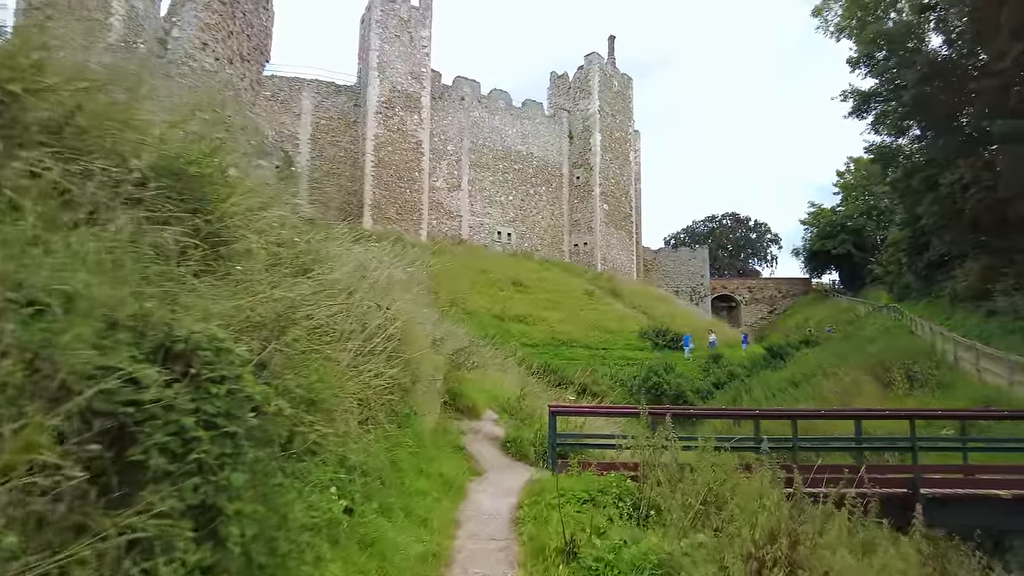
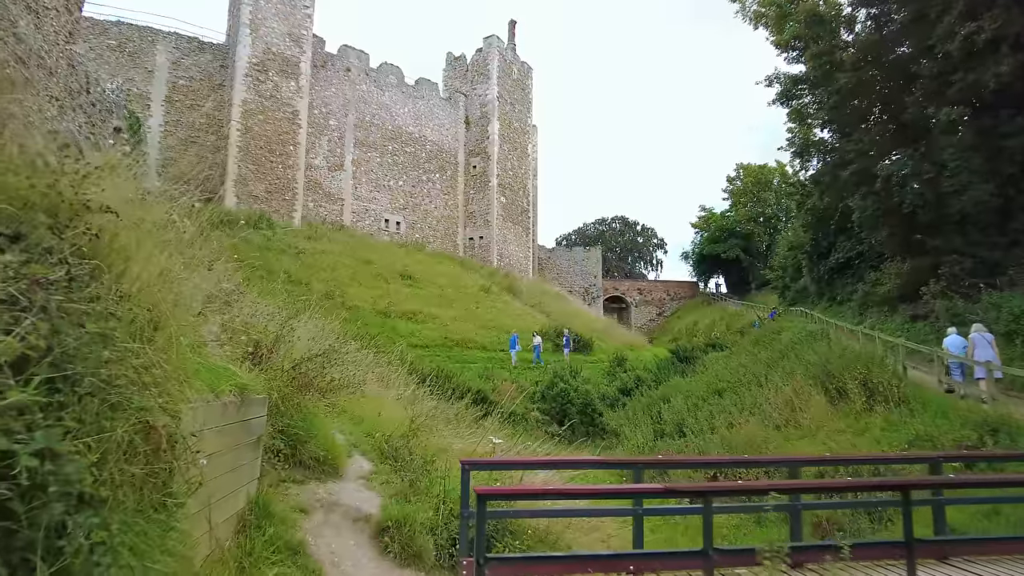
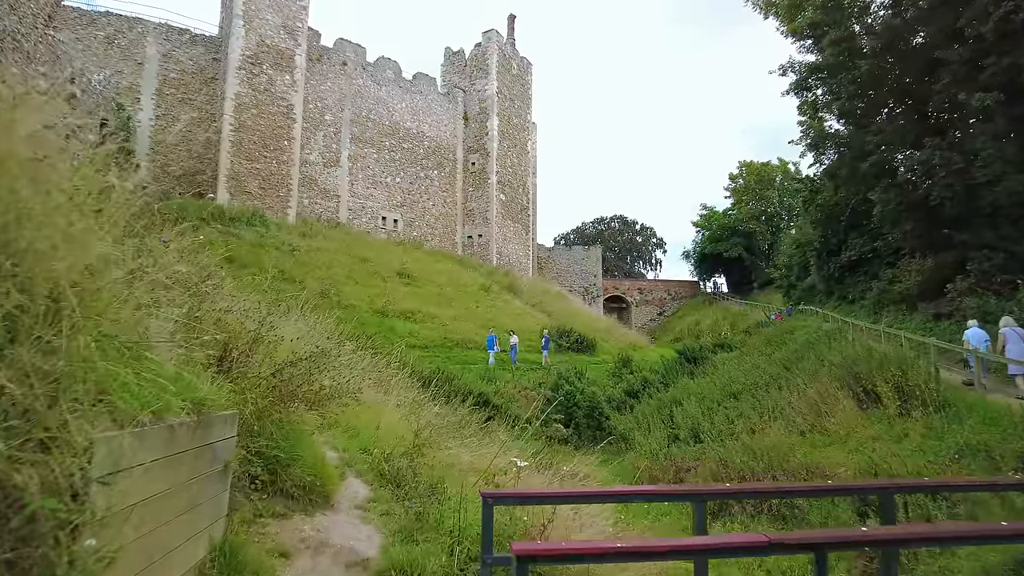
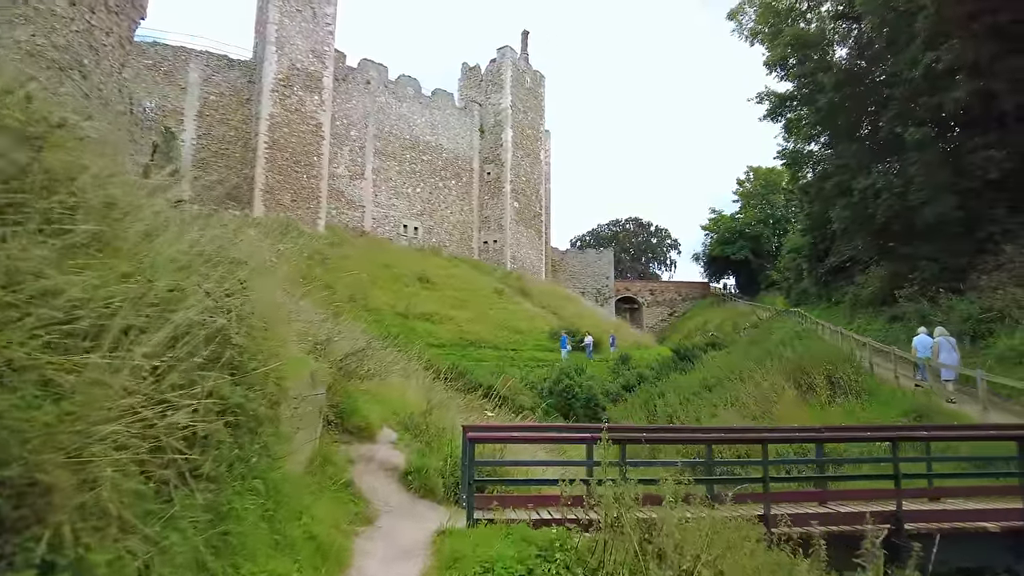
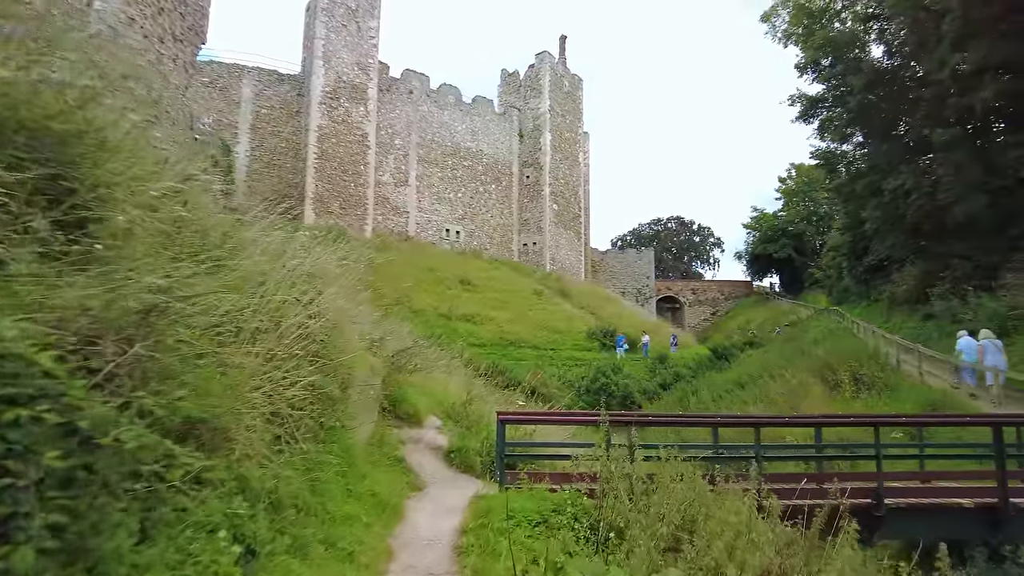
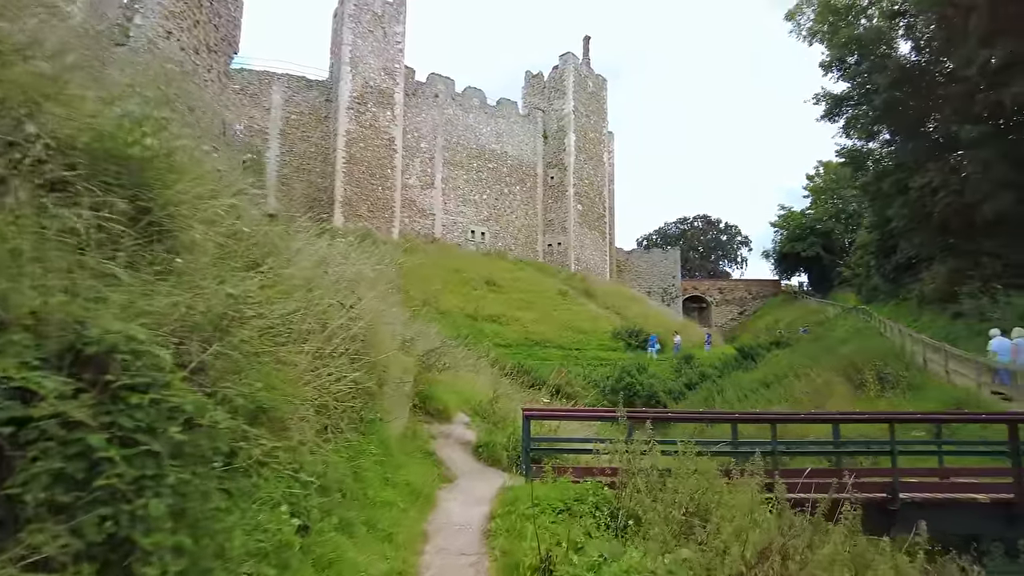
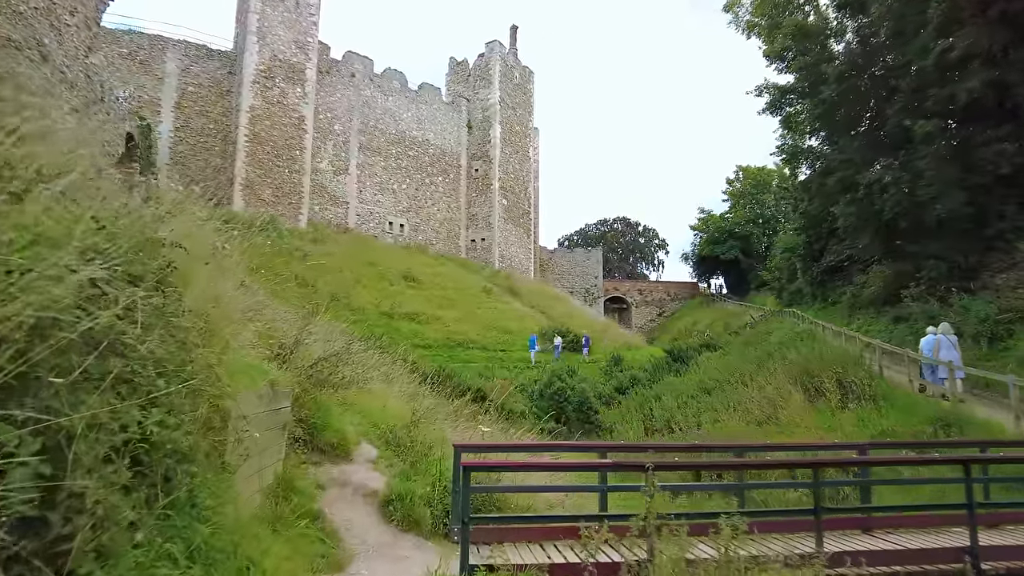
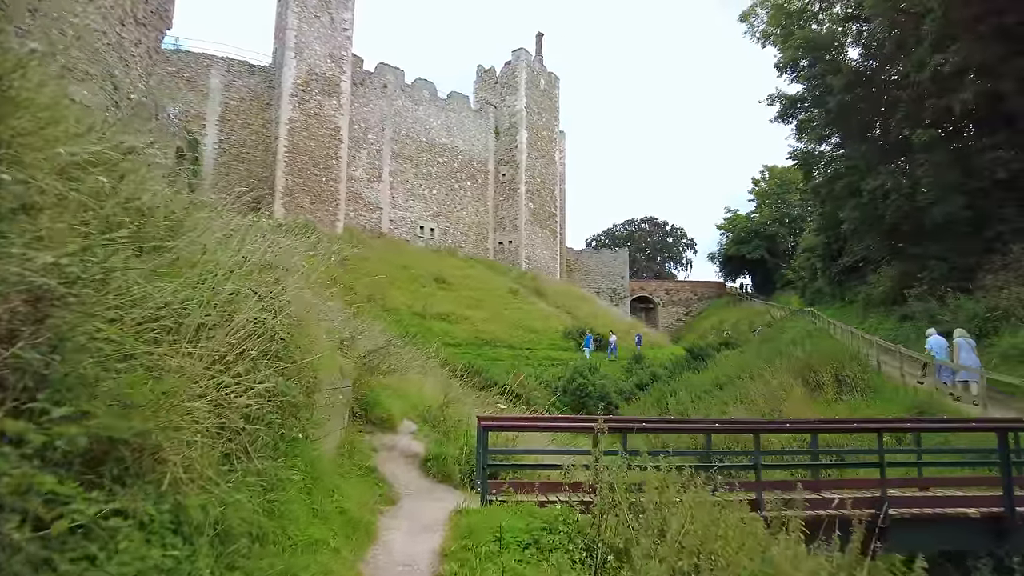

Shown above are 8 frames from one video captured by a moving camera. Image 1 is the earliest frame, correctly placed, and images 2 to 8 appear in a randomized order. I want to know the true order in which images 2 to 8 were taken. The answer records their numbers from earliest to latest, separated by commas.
6, 5, 8, 4, 7, 2, 3
